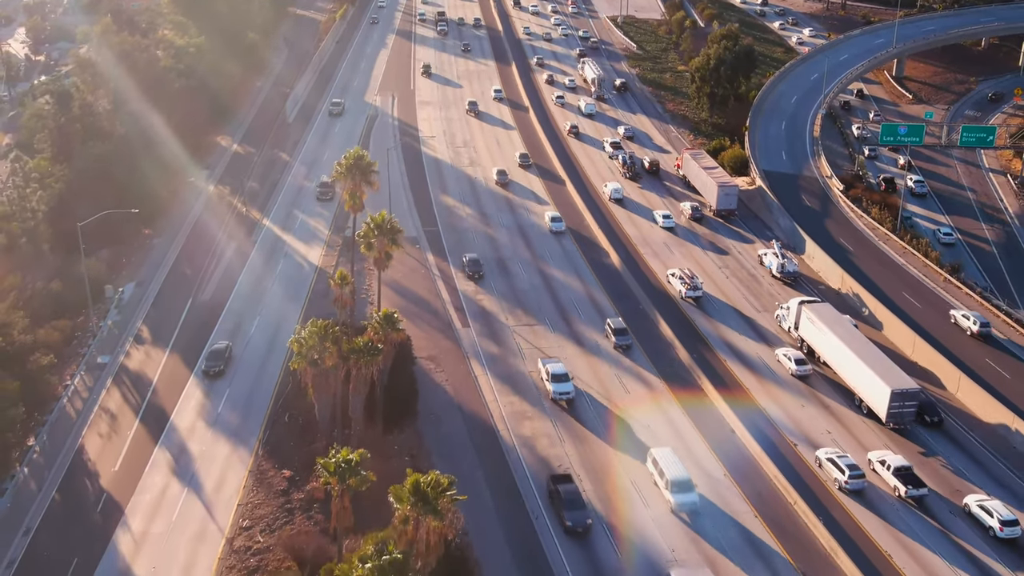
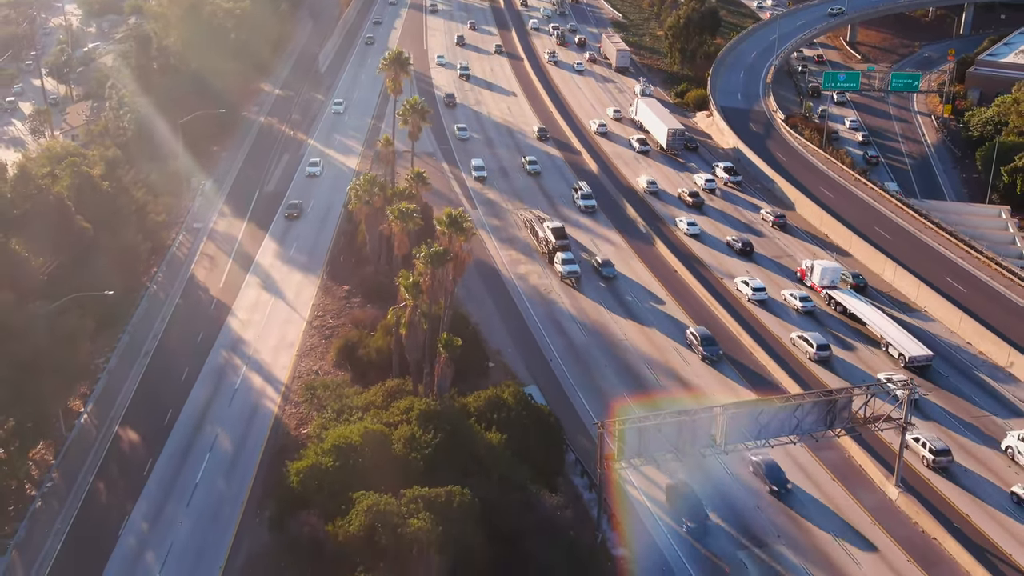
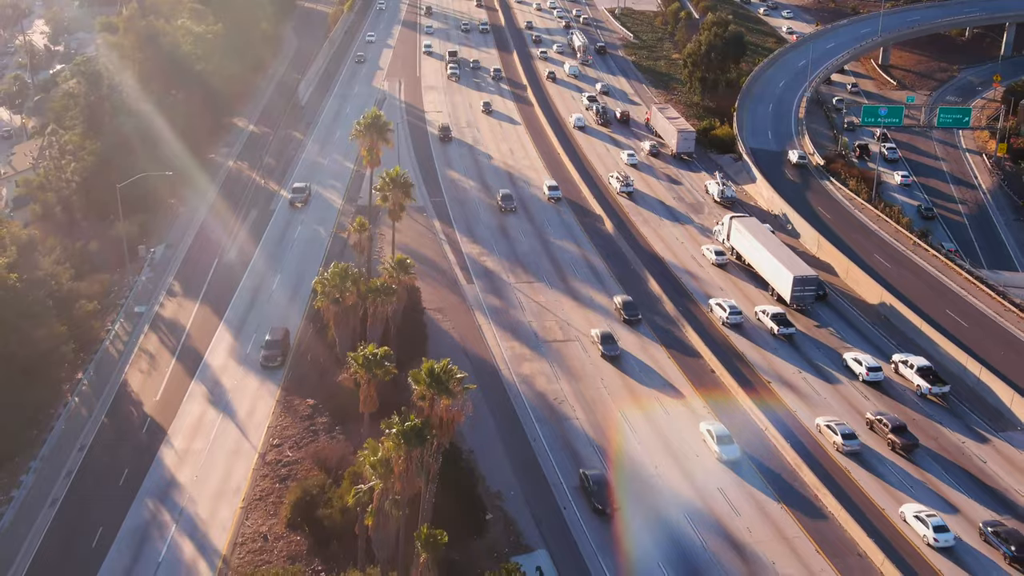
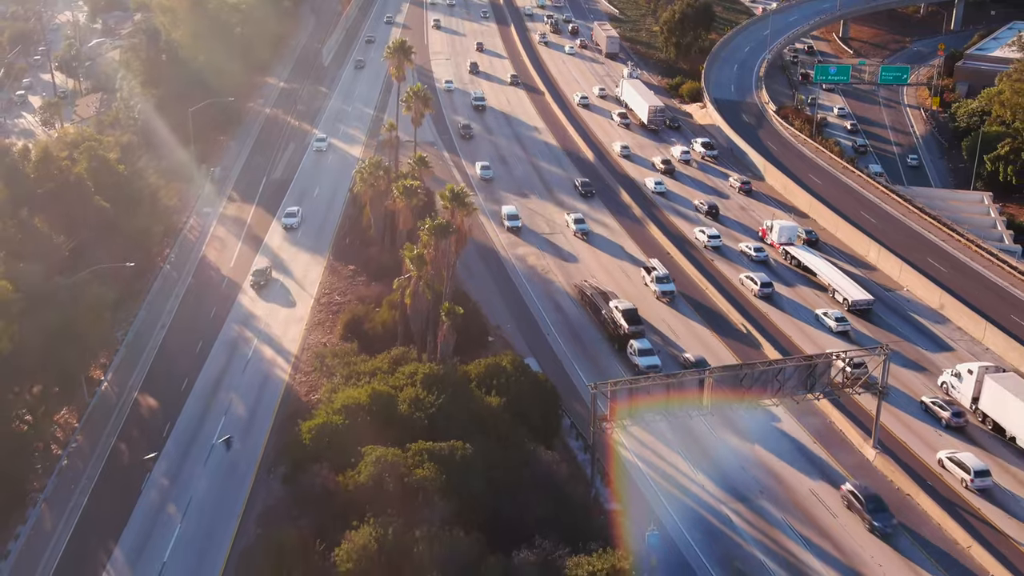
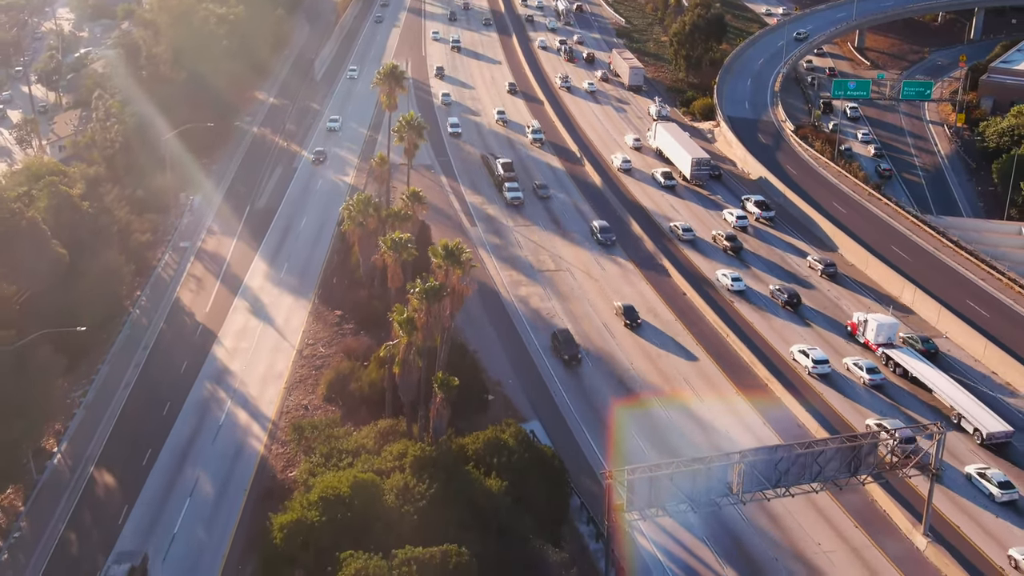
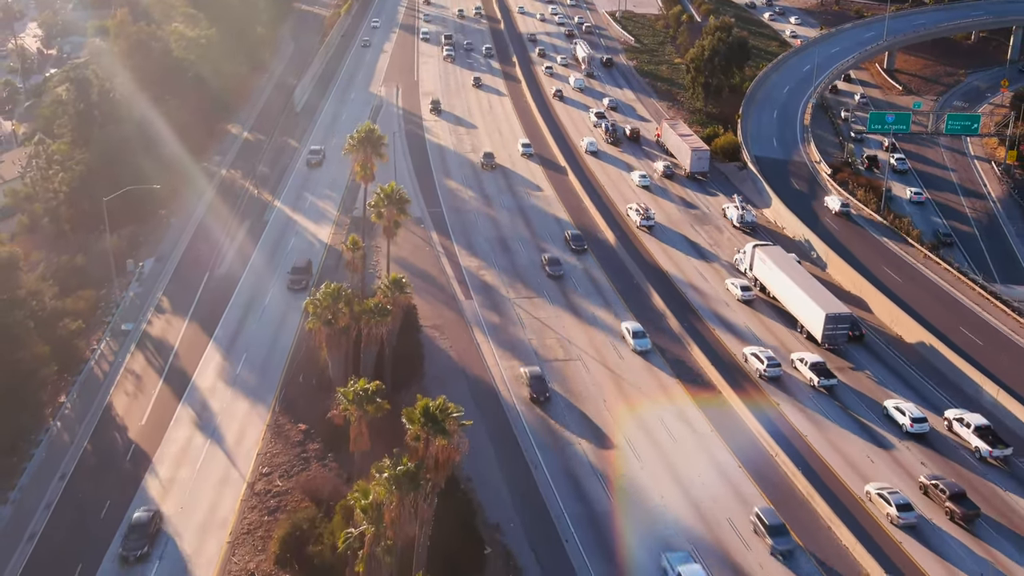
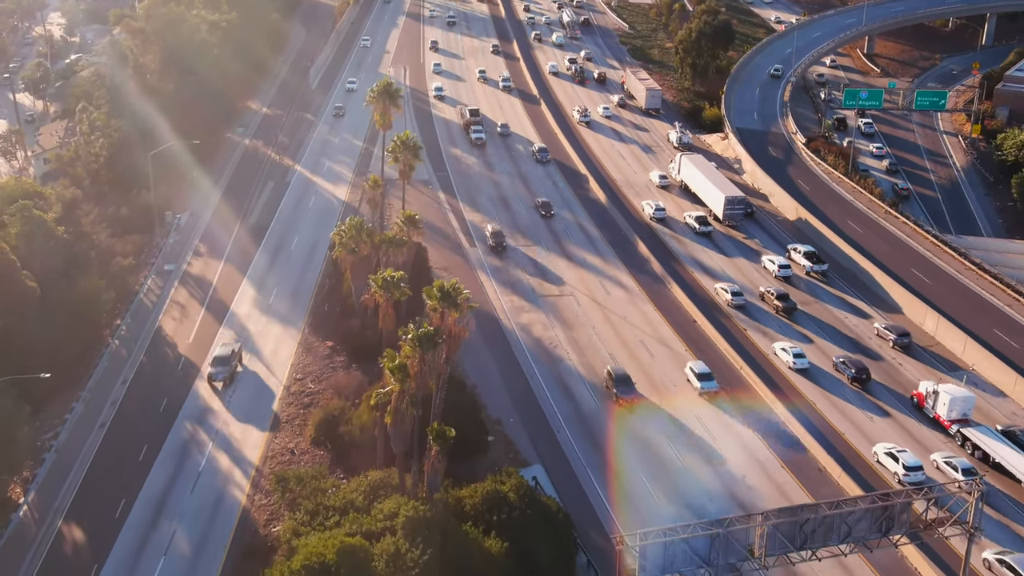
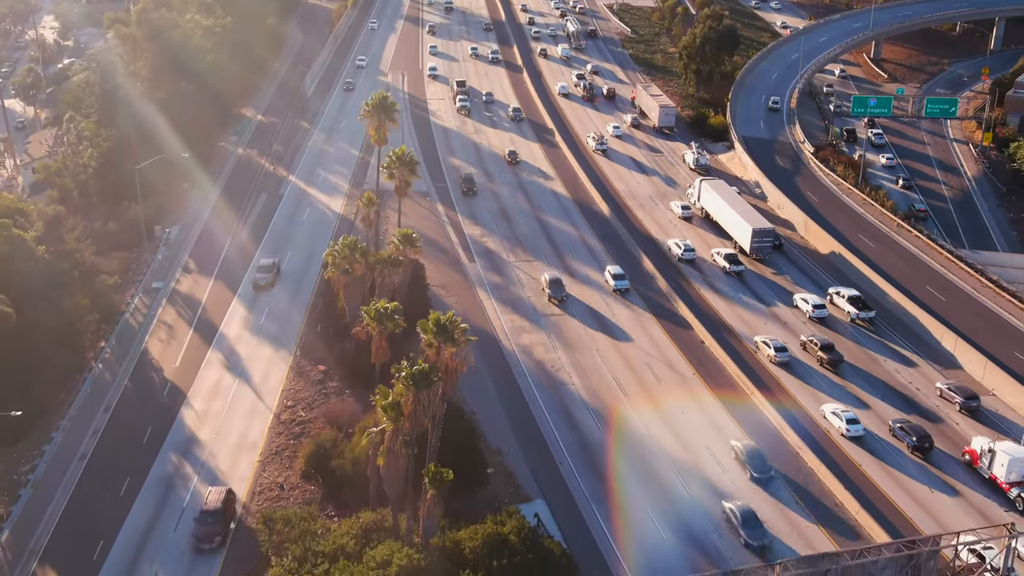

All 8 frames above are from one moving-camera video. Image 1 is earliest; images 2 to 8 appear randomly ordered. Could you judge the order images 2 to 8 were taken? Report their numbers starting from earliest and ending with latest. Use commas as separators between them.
6, 3, 8, 7, 5, 2, 4
